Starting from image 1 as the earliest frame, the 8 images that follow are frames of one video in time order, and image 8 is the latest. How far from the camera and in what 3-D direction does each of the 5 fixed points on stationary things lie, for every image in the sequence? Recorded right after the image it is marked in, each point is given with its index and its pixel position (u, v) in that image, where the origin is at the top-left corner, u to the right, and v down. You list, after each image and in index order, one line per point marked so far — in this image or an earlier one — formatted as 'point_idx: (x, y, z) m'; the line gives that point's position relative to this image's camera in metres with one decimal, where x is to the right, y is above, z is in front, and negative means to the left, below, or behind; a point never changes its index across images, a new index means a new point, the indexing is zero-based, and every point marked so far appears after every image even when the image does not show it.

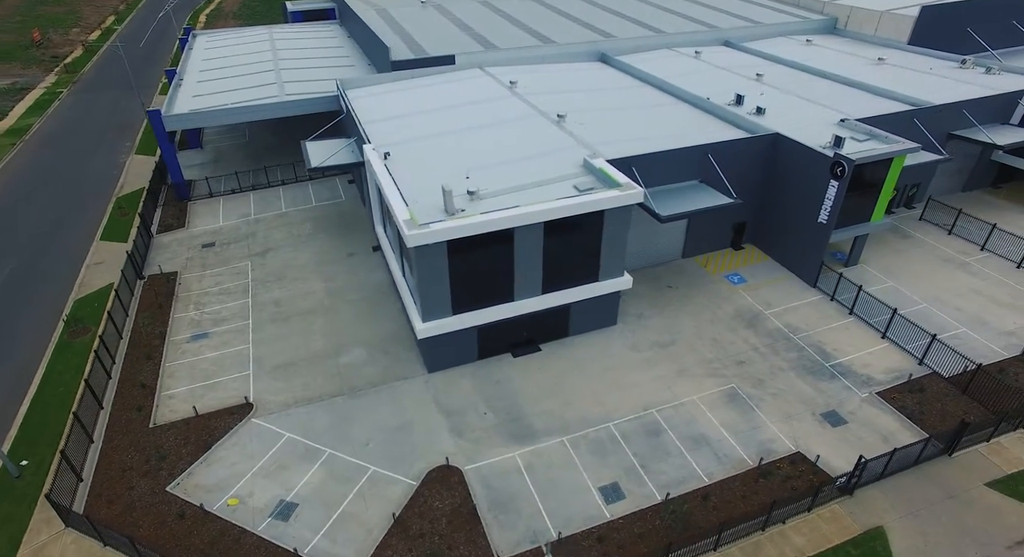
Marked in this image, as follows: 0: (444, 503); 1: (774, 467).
0: (-2.1, -7.0, +17.3) m
1: (+8.7, -6.2, +18.4) m
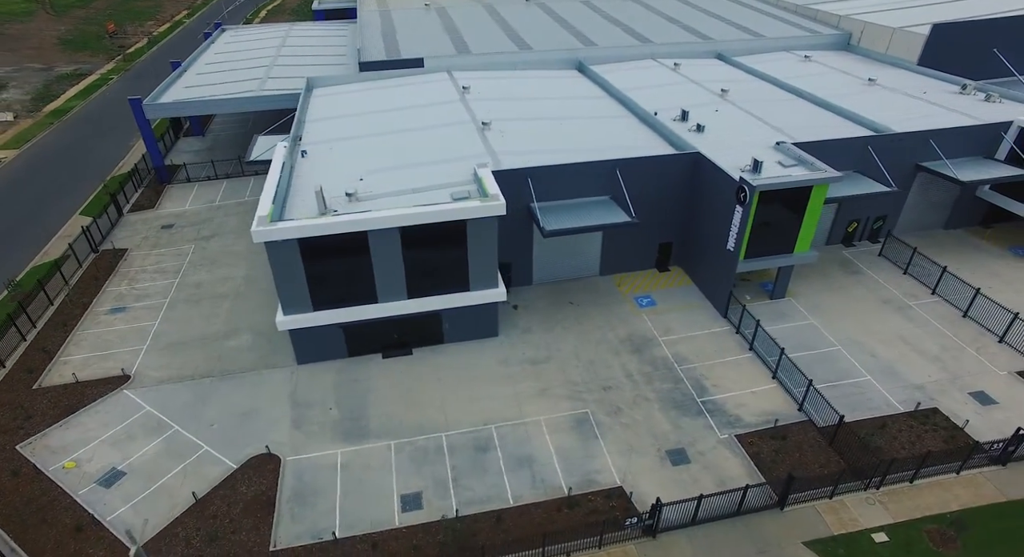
0: (-8.5, -6.8, +18.0) m
1: (+2.3, -7.0, +17.8) m
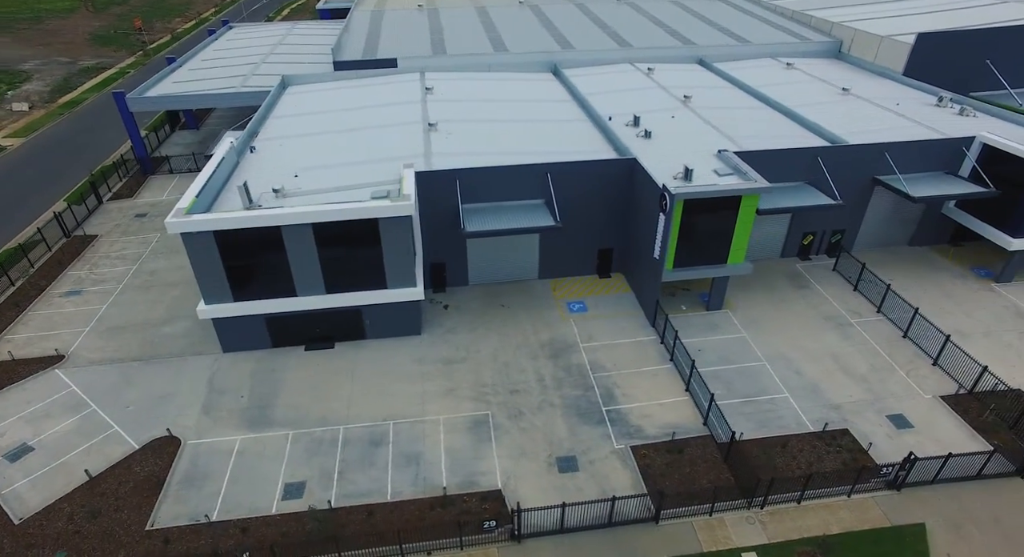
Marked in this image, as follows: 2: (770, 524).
0: (-12.5, -6.4, +18.8) m
1: (-1.6, -7.1, +17.9) m
2: (+8.0, -7.6, +17.3) m
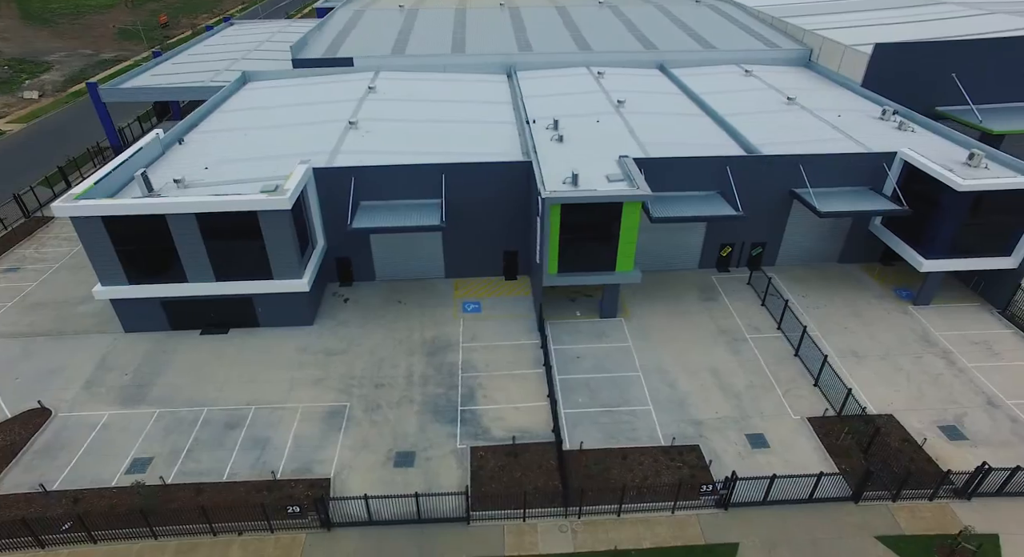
0: (-18.1, -5.7, +20.1) m
1: (-7.4, -6.8, +18.5) m
2: (+2.1, -7.8, +17.2) m
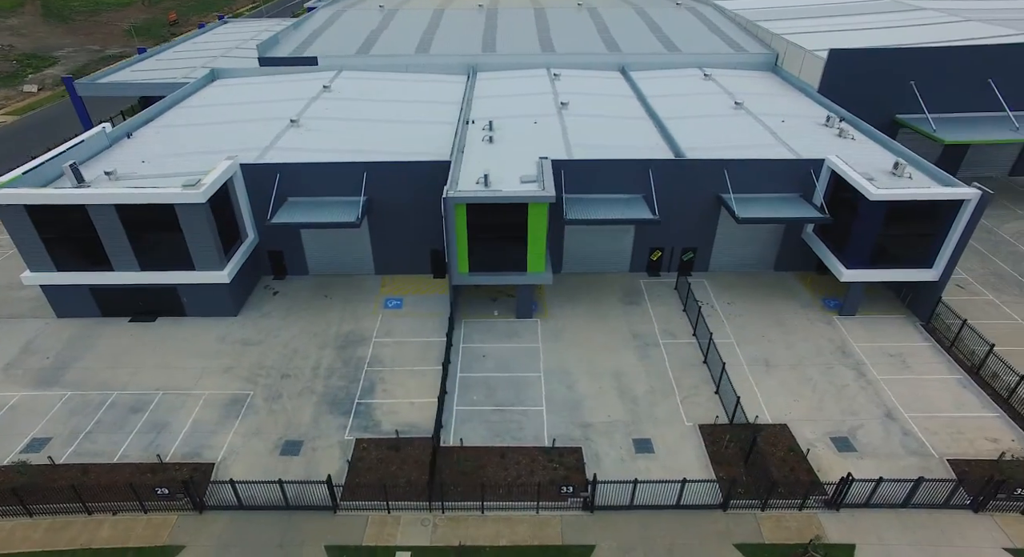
0: (-22.3, -5.1, +21.1) m
1: (-11.7, -6.5, +19.1) m
2: (-2.2, -7.8, +17.5) m
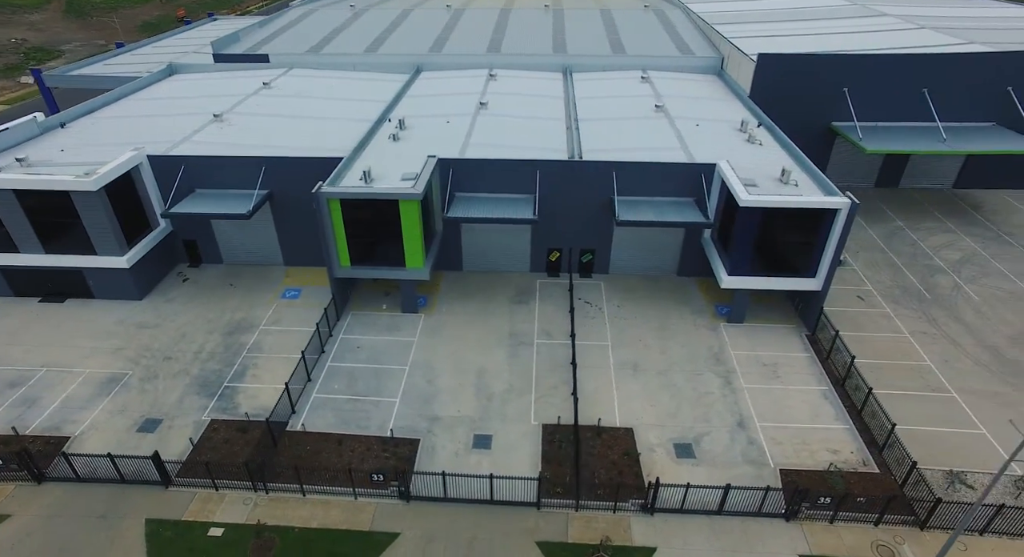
0: (-28.0, -4.0, +22.8) m
1: (-17.5, -5.8, +20.3) m
2: (-8.2, -7.4, +18.1) m
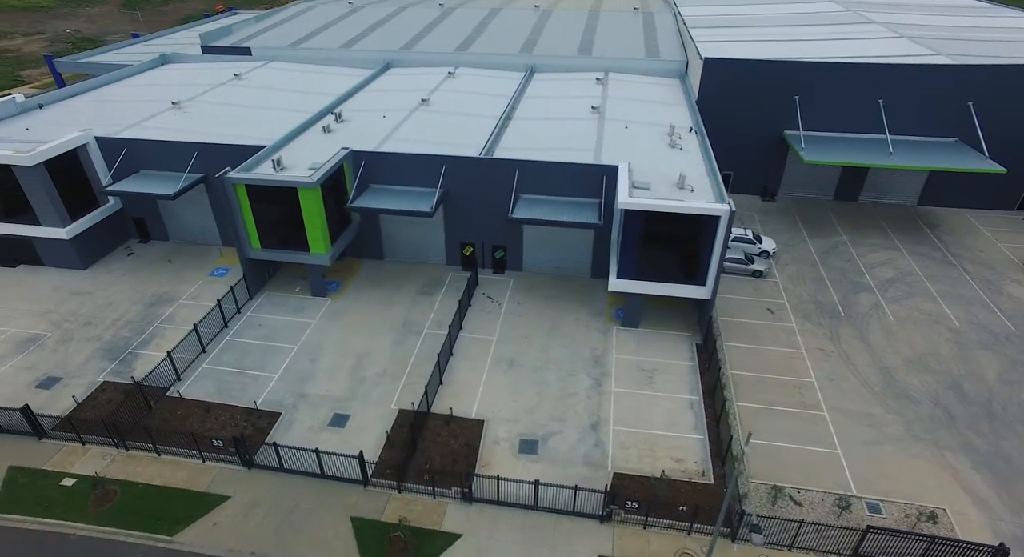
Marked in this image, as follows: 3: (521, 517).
0: (-33.0, -1.9, +25.9) m
1: (-23.0, -4.3, +22.5) m
2: (-14.0, -6.5, +19.6) m
3: (+0.3, -7.6, +17.9) m
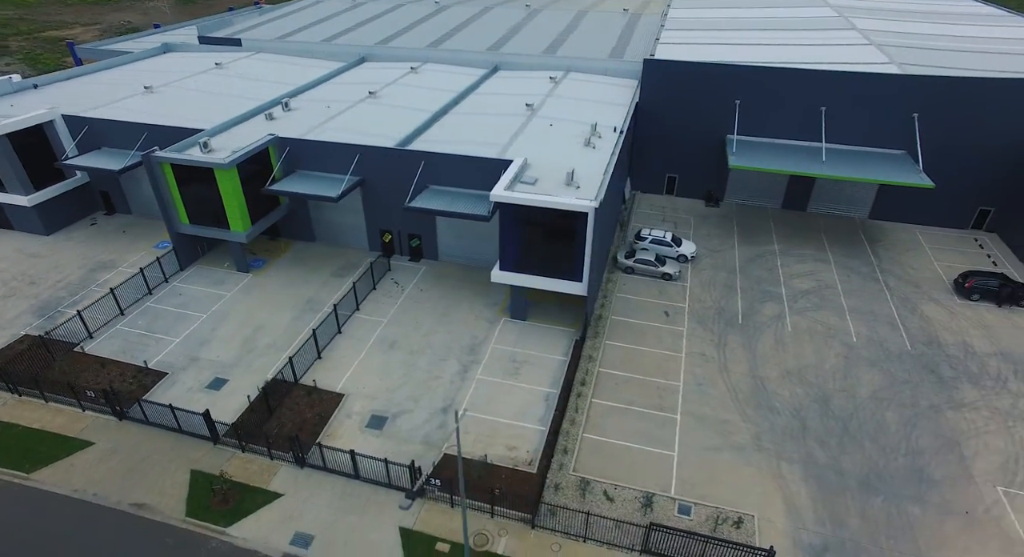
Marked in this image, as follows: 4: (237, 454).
0: (-37.8, +0.8, +29.8) m
1: (-28.2, -2.2, +25.5) m
2: (-19.7, -4.9, +21.8) m
3: (-5.7, -6.9, +18.8) m
4: (-9.8, -6.2, +19.8) m
